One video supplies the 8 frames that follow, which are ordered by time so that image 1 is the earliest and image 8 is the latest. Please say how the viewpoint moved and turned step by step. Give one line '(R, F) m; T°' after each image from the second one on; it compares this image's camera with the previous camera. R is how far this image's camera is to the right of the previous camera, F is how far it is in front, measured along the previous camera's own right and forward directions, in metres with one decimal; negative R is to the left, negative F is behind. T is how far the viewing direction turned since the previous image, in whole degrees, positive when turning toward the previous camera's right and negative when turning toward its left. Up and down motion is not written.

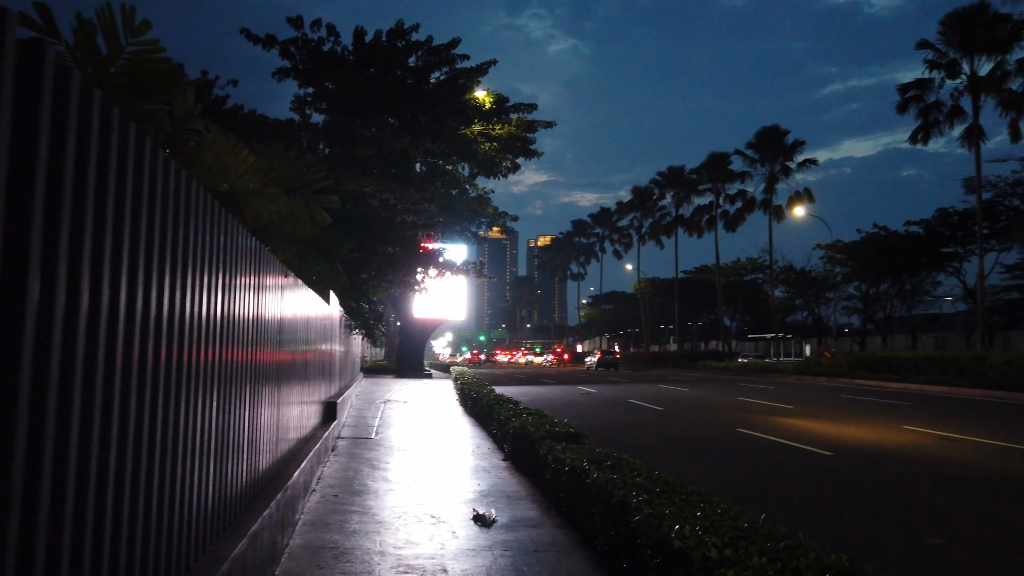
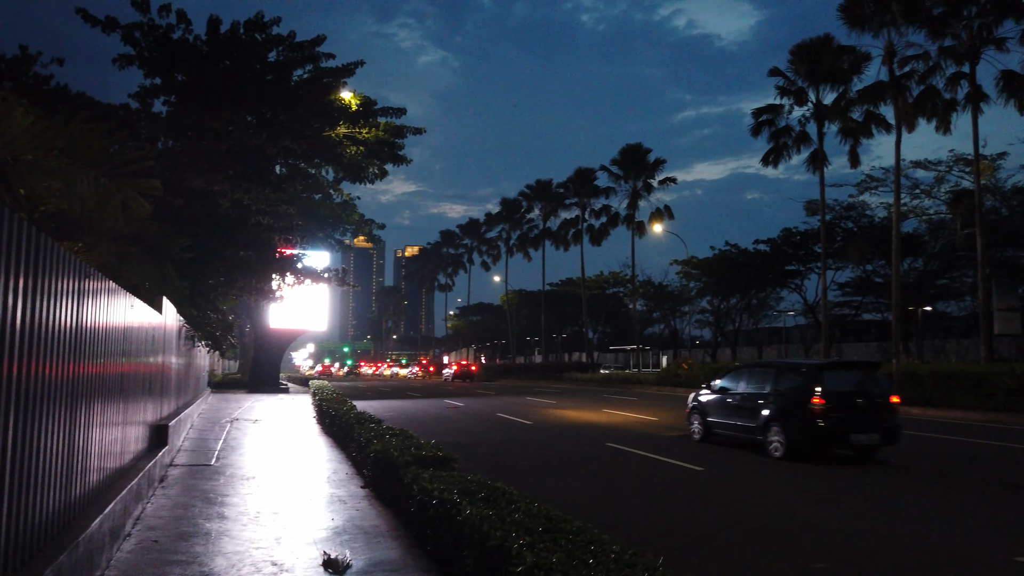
(0.0, +0.8) m; +9°
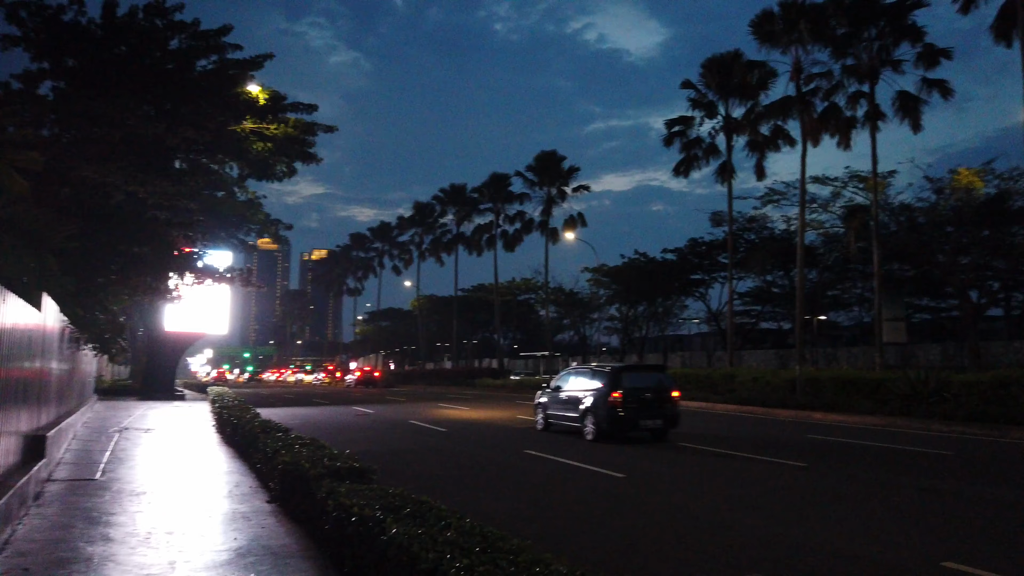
(-0.1, +0.5) m; +6°
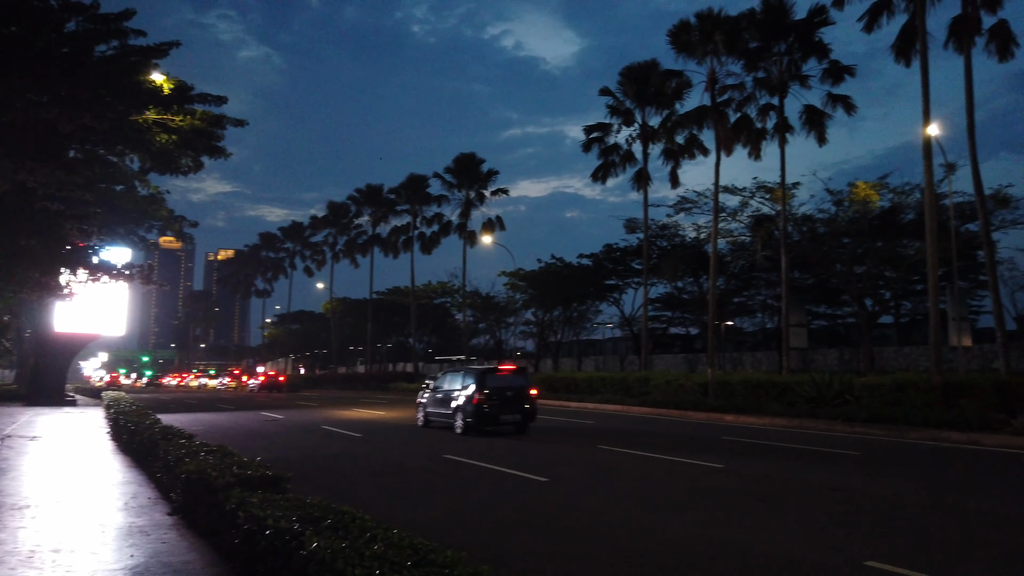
(-0.1, +0.3) m; +6°
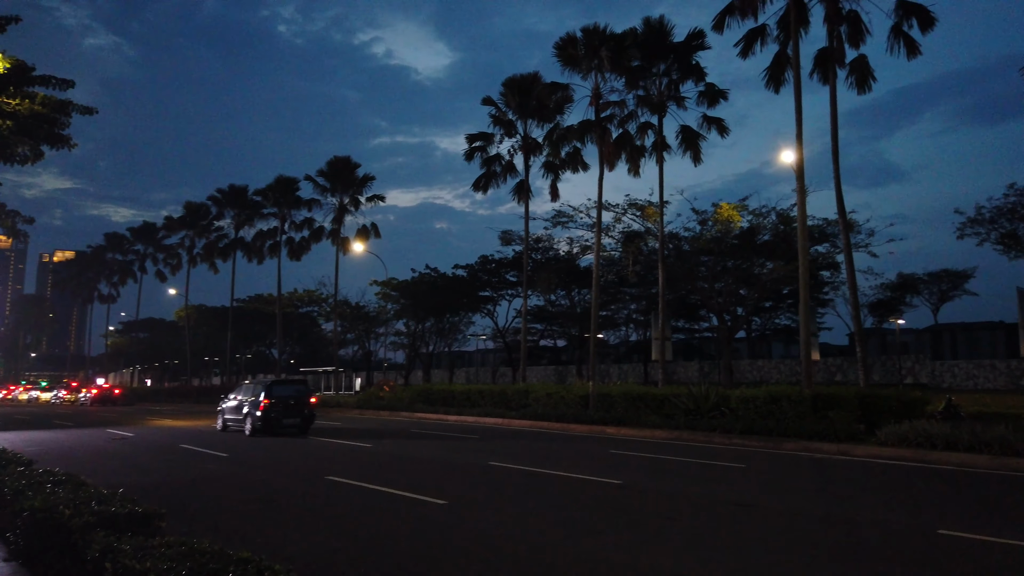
(-0.4, +0.8) m; +9°
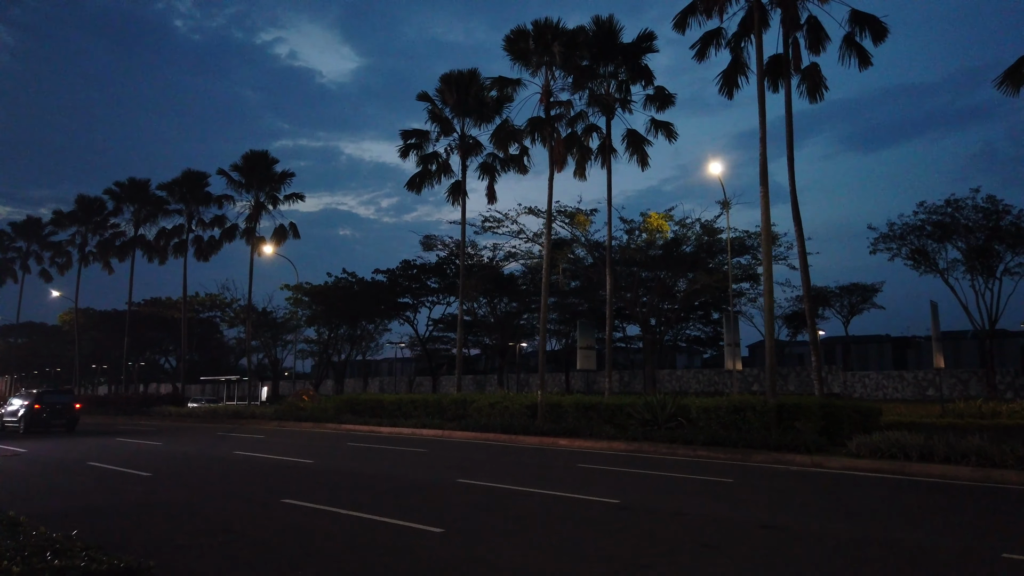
(-1.2, +1.5) m; +7°
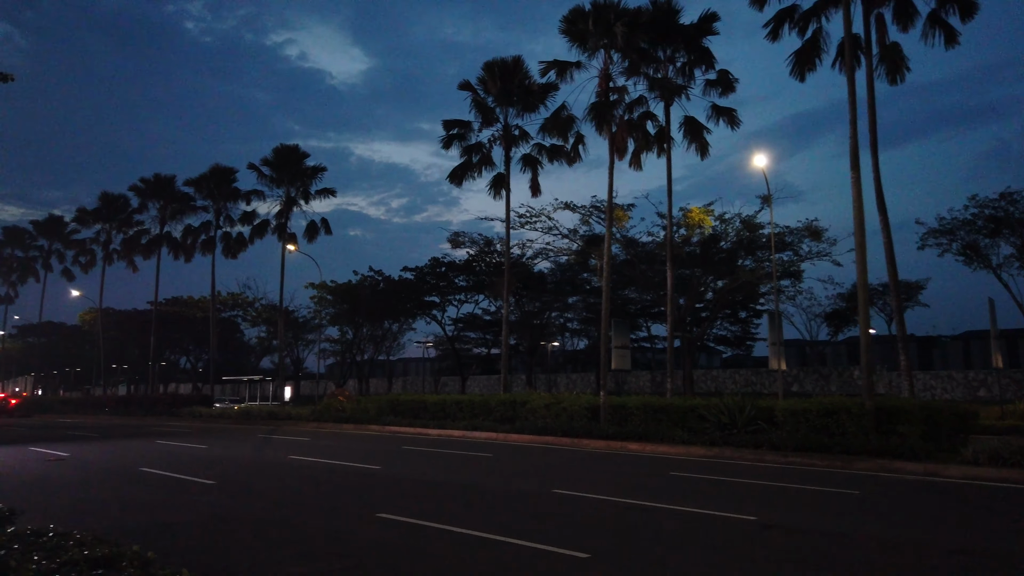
(-1.4, +1.3) m; -1°
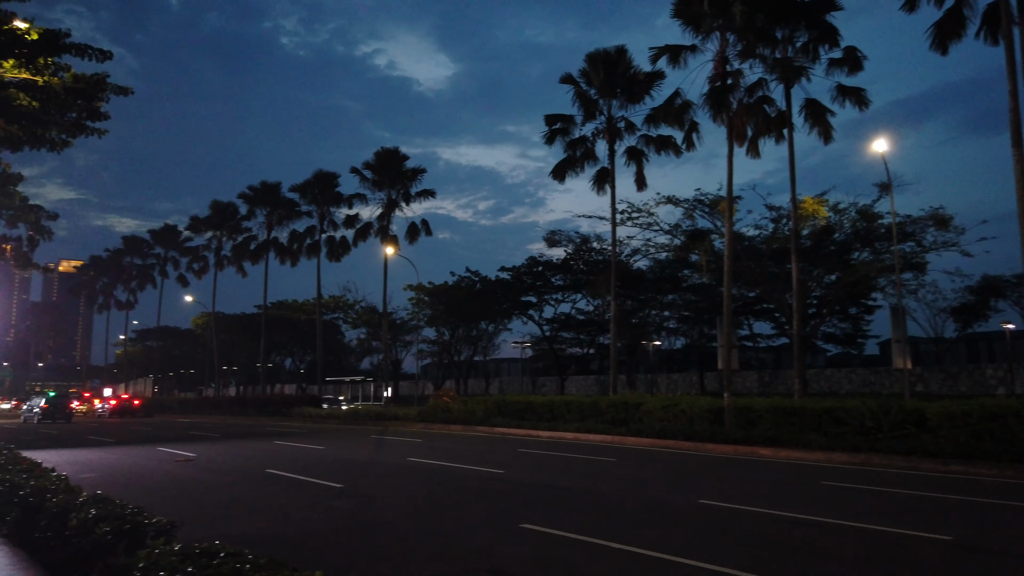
(-0.7, +0.7) m; -6°
